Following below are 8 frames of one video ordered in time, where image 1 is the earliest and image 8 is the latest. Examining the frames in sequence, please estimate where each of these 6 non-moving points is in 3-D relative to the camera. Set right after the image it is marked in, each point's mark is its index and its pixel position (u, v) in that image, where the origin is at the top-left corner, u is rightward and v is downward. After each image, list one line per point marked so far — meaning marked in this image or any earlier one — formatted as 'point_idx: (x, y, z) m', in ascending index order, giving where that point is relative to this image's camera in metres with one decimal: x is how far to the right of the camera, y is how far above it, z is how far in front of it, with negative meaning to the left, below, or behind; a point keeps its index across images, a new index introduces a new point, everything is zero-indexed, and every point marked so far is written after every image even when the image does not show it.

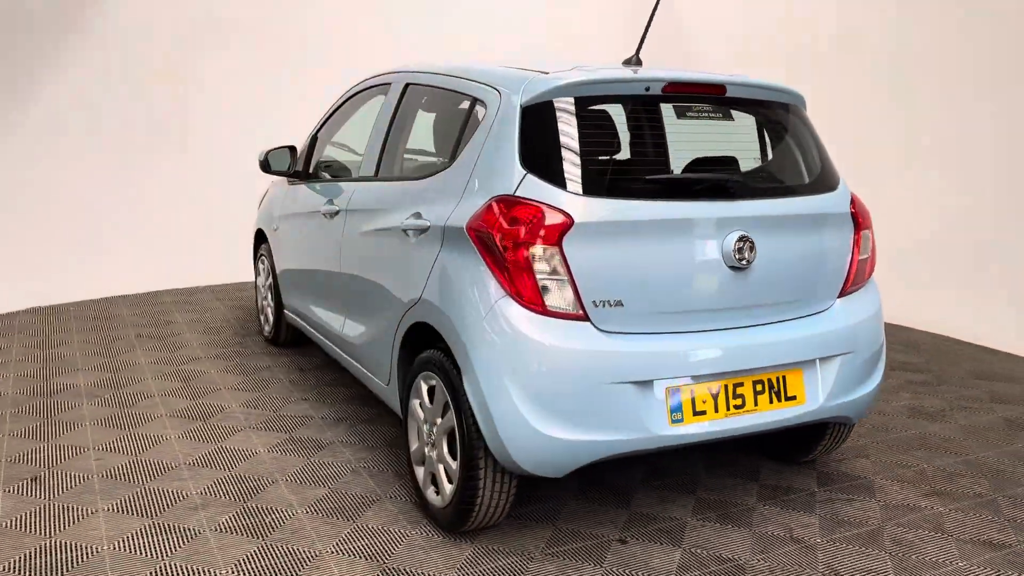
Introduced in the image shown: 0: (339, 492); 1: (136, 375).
0: (-0.6, -0.7, +2.4) m
1: (-1.9, -0.4, +3.6) m
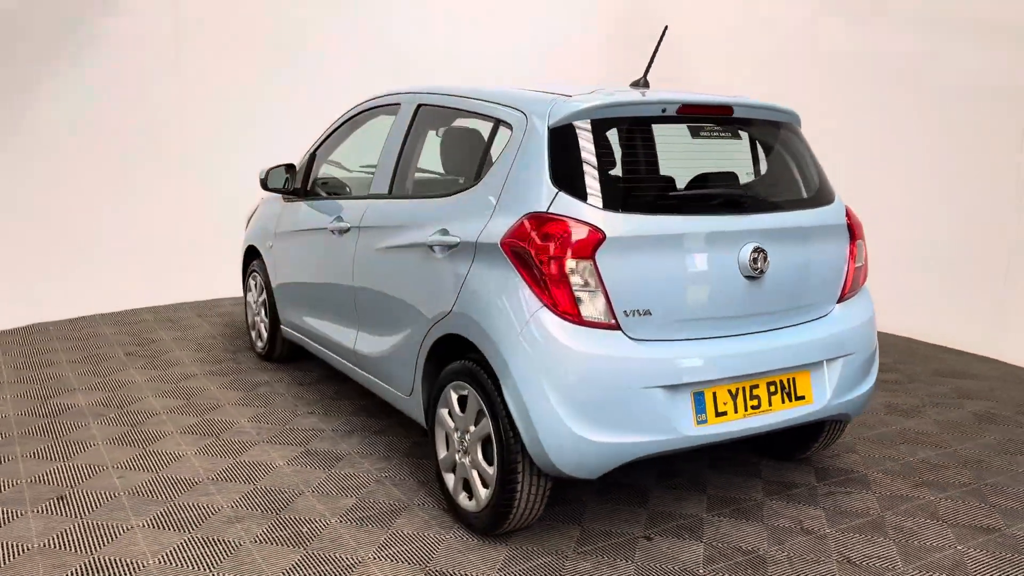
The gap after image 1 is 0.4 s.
0: (-0.5, -0.8, +2.5) m
1: (-1.9, -0.5, +3.6) m
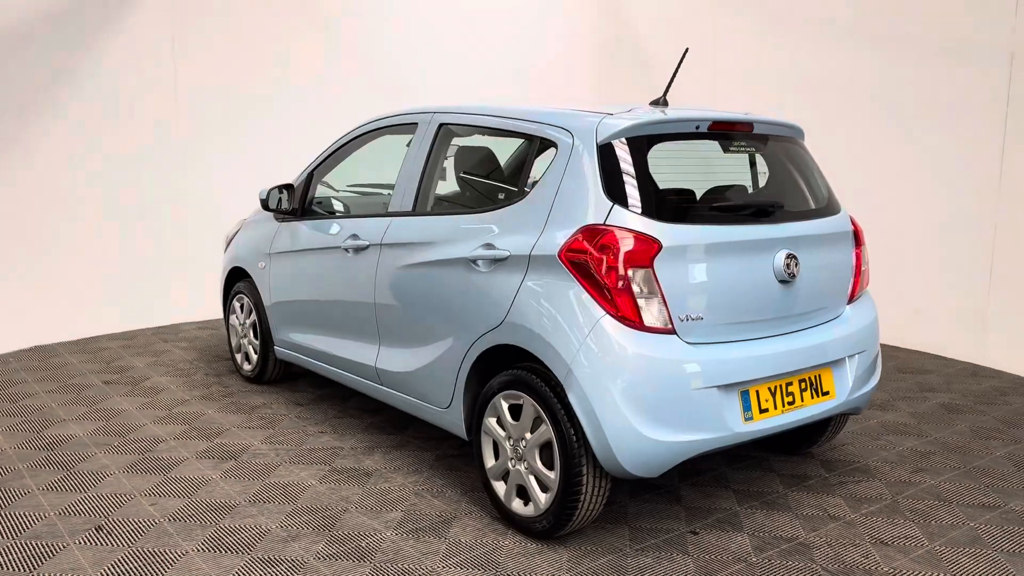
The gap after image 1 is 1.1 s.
0: (-0.3, -0.8, +2.5) m
1: (-1.9, -0.7, +3.5) m
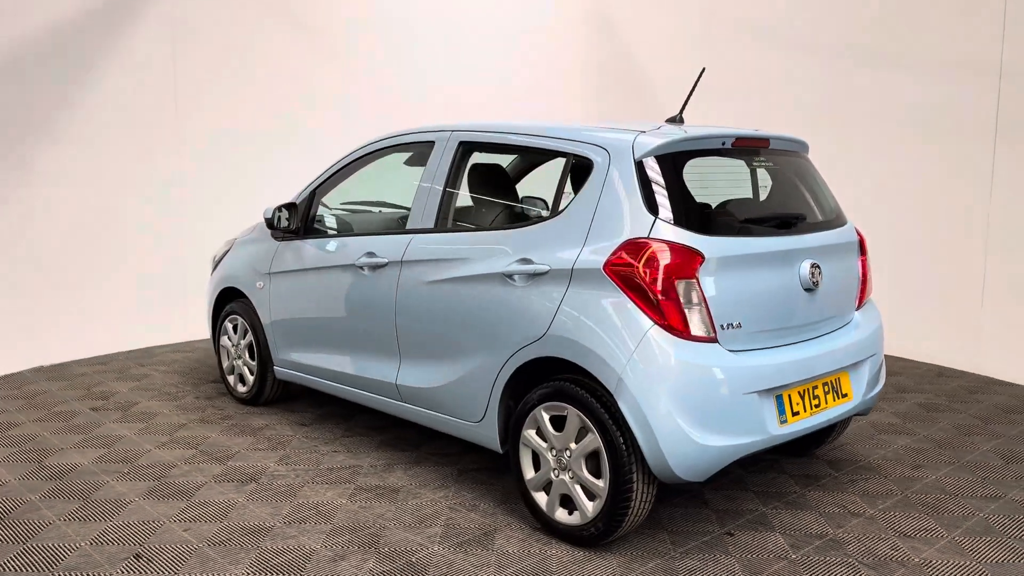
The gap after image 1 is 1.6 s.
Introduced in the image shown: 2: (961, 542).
0: (-0.2, -0.9, +2.5) m
1: (-1.8, -0.8, +3.4) m
2: (+1.6, -0.9, +2.4) m
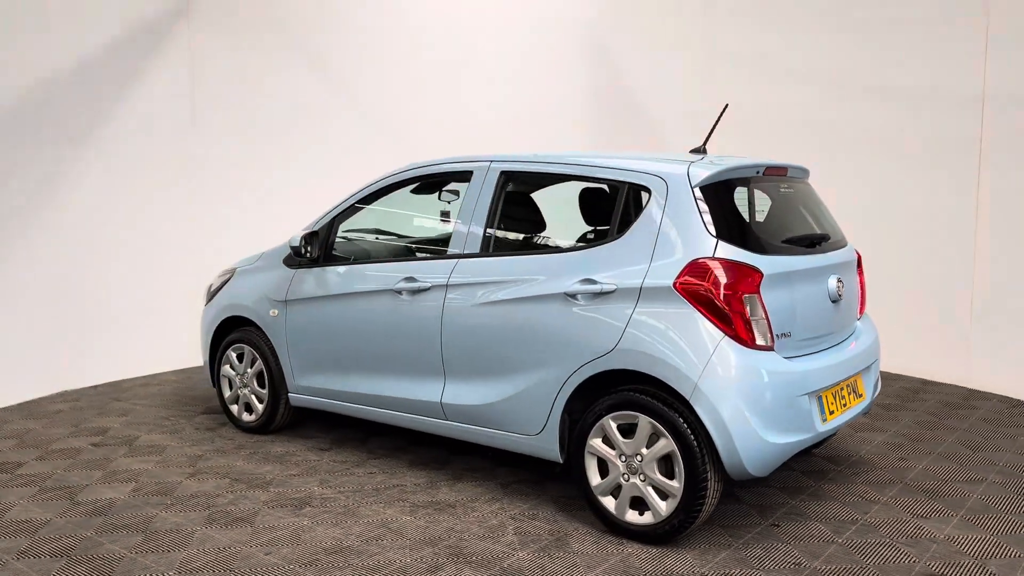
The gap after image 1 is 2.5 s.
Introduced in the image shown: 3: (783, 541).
0: (+0.1, -0.9, +2.7) m
1: (-1.6, -0.9, +3.3) m
2: (+1.8, -0.9, +2.8) m
3: (+1.0, -0.9, +2.6) m
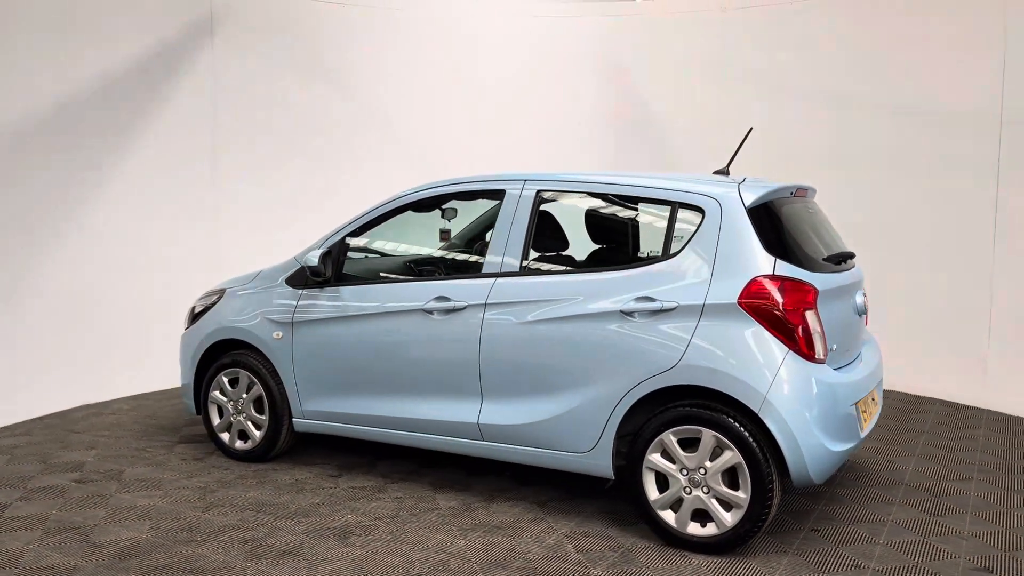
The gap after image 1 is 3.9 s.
0: (+0.3, -1.0, +2.7) m
1: (-1.5, -1.0, +3.1) m
2: (+2.0, -1.0, +3.1) m
3: (+1.2, -1.0, +2.8) m
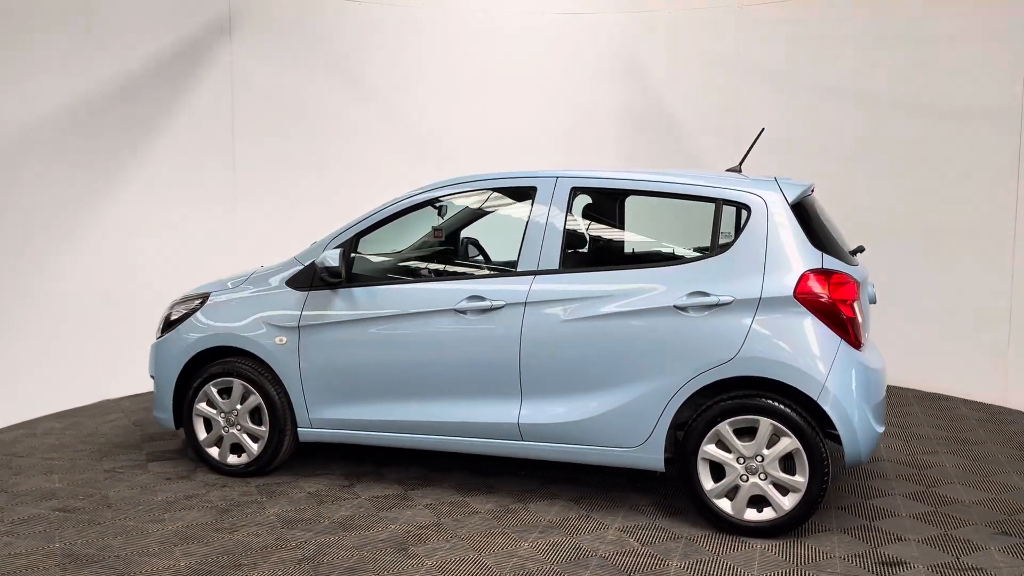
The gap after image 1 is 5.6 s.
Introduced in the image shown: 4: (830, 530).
0: (+0.6, -1.0, +2.7) m
1: (-1.3, -1.0, +2.8) m
2: (+2.2, -1.0, +3.4) m
3: (+1.5, -1.0, +3.0) m
4: (+1.3, -1.0, +2.8) m
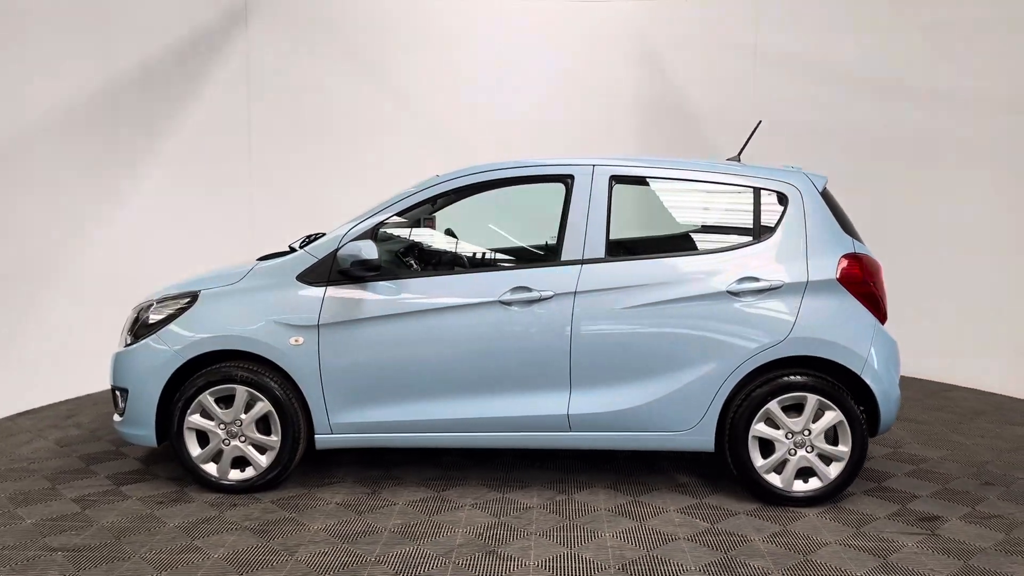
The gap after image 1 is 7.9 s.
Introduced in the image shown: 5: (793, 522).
0: (+0.9, -1.0, +2.9) m
1: (-0.9, -1.0, +2.6) m
2: (+2.3, -0.9, +3.9) m
3: (+1.7, -0.9, +3.3) m
4: (+1.6, -0.9, +3.2) m
5: (+1.1, -0.9, +2.9) m
